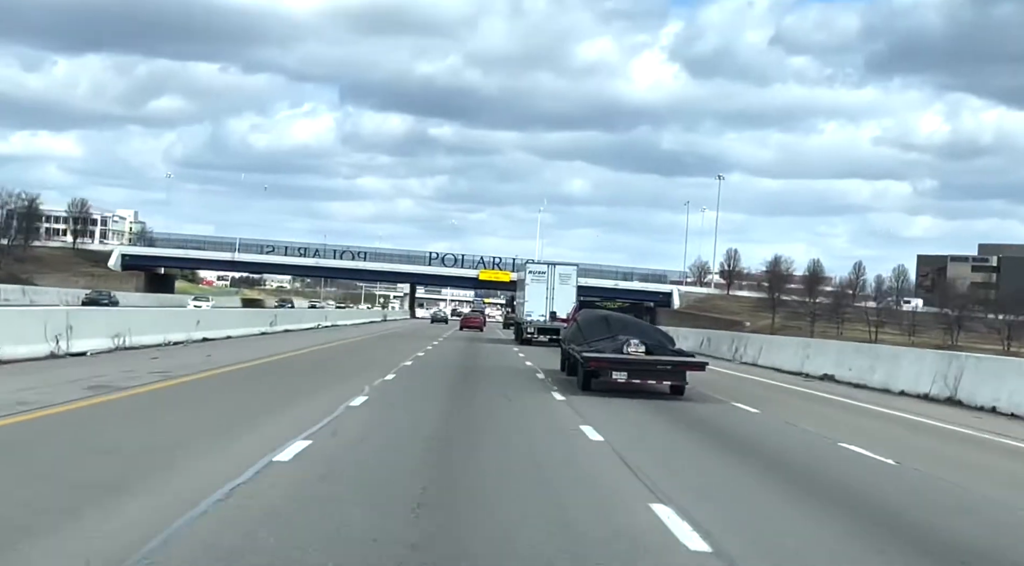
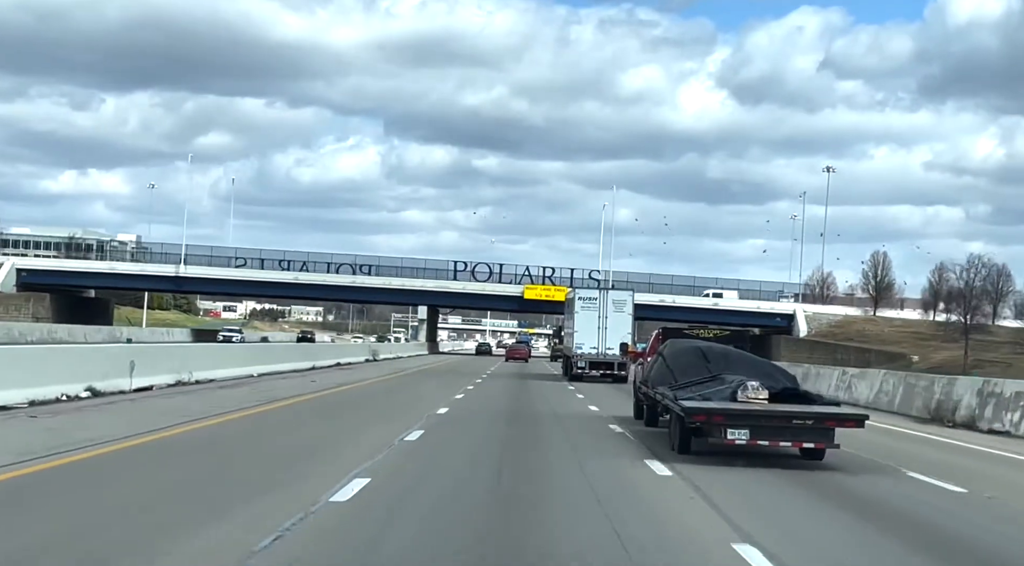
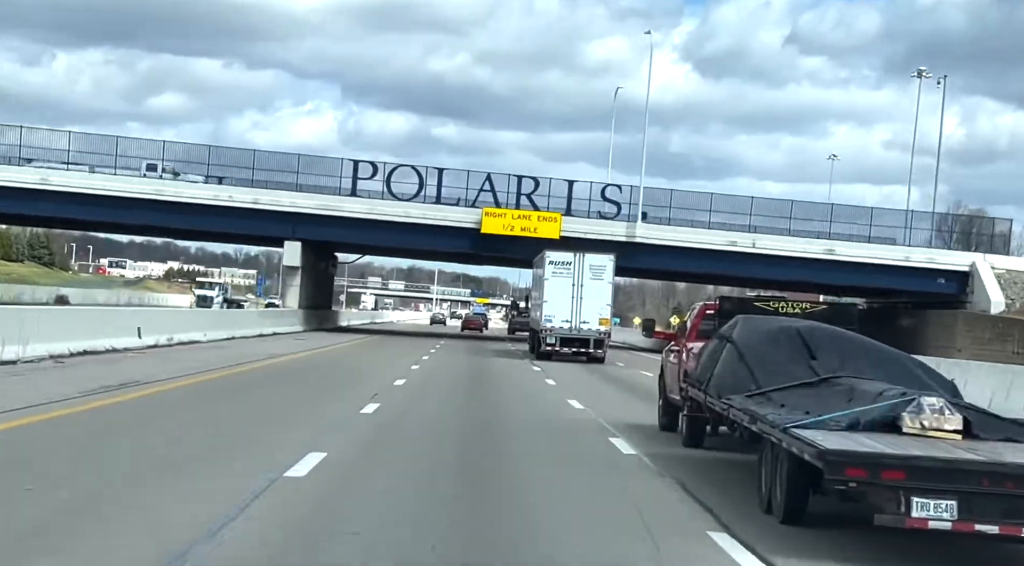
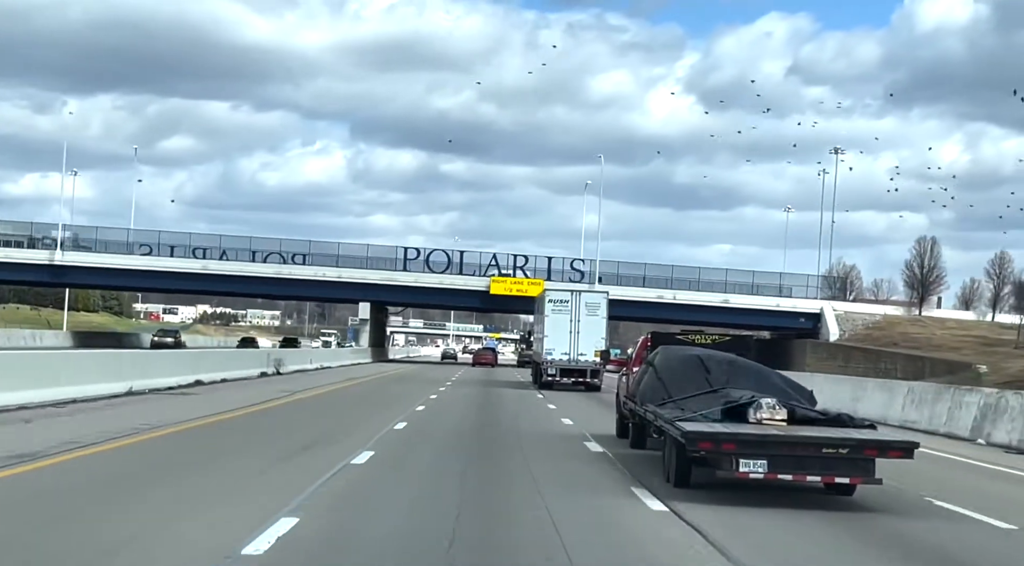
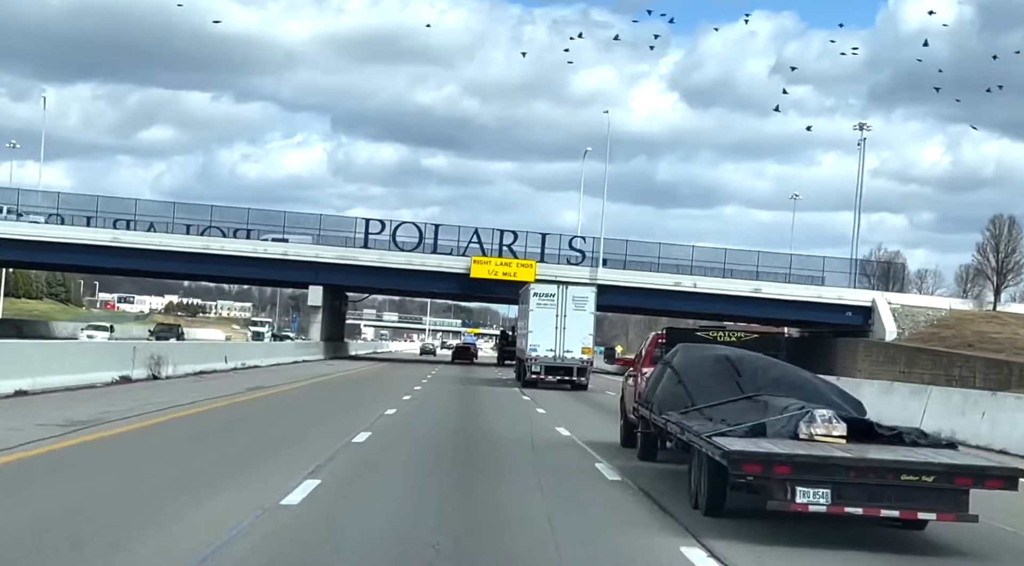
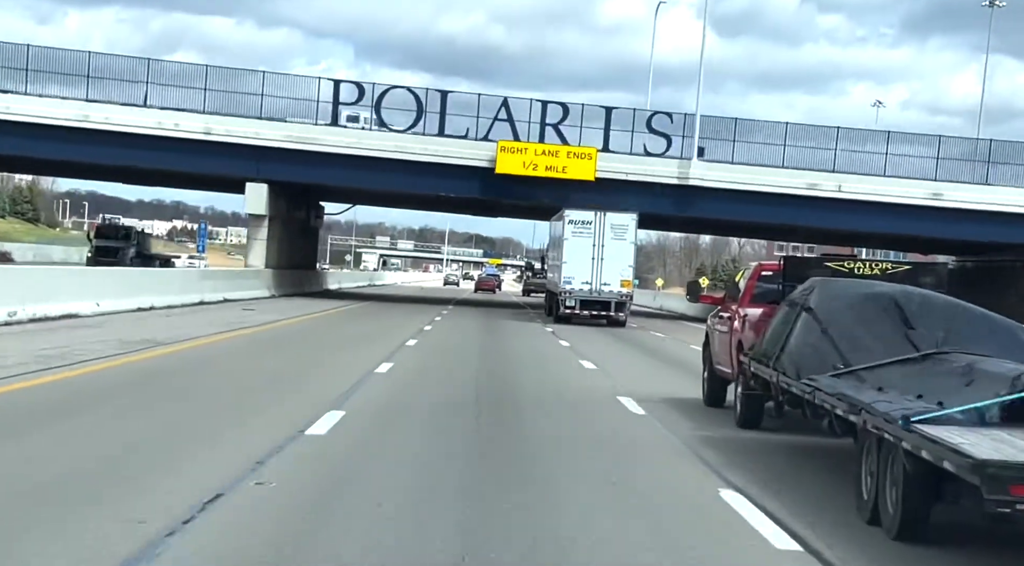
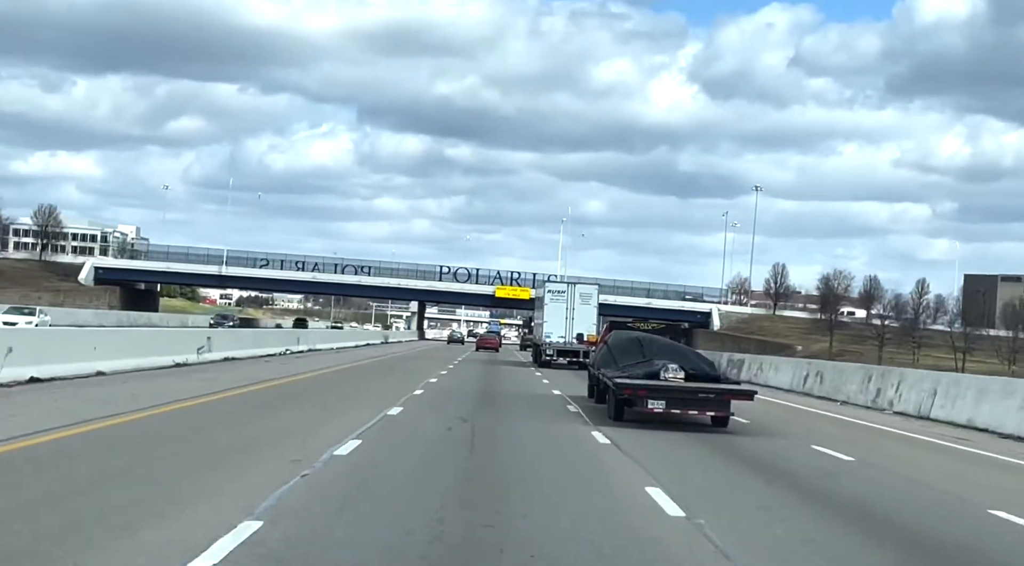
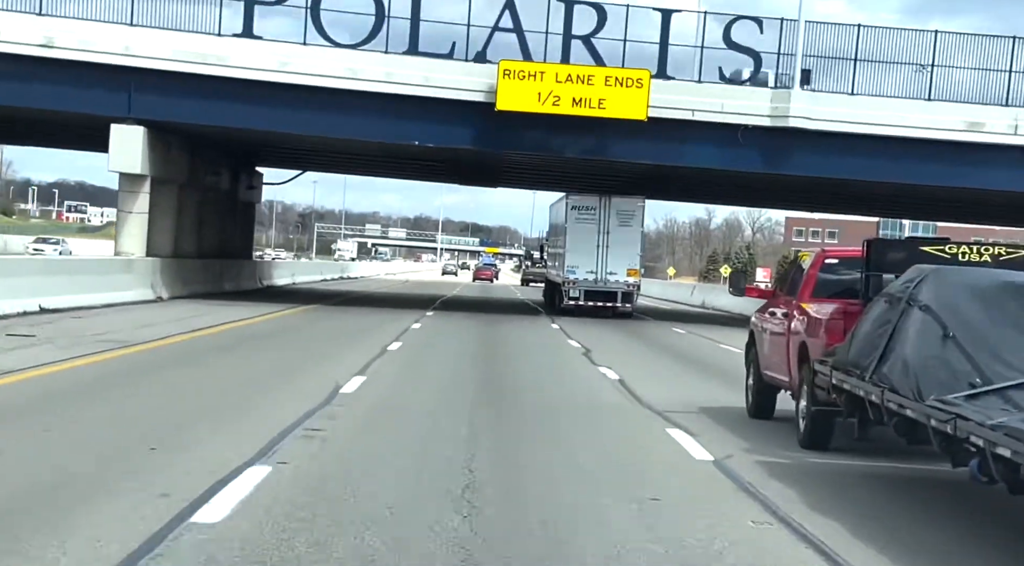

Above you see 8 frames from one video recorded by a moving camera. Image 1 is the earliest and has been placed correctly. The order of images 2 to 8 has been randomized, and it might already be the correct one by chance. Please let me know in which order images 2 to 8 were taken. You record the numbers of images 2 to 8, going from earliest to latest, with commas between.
7, 2, 4, 5, 3, 6, 8
